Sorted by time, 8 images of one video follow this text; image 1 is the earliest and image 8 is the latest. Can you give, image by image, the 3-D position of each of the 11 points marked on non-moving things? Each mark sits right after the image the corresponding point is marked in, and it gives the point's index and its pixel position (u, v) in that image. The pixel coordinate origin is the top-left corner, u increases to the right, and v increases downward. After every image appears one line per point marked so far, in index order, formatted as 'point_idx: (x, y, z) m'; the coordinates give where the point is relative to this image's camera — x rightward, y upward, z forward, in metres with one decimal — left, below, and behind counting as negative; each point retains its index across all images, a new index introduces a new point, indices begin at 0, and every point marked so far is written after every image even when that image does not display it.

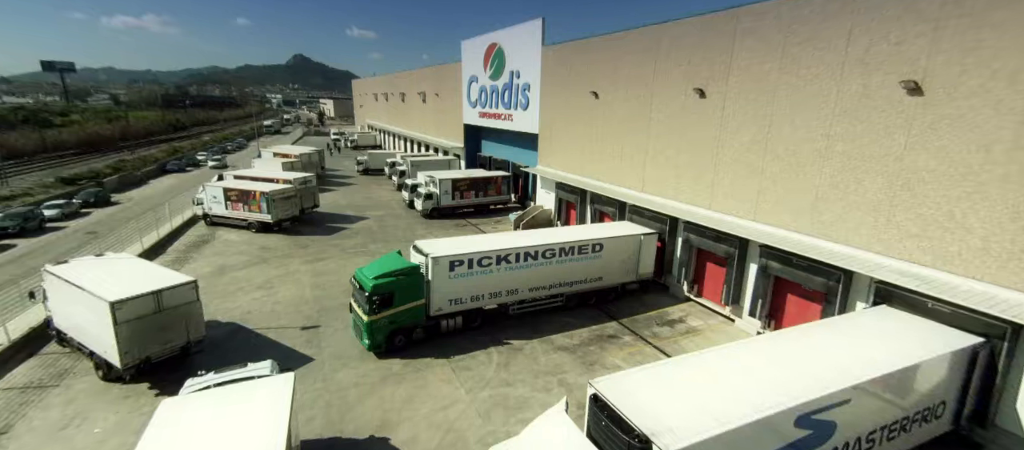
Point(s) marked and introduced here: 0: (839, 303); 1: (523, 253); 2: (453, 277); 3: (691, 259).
0: (+8.6, -2.0, +12.2) m
1: (+0.6, -0.8, +15.4) m
2: (-1.6, -1.5, +14.5) m
3: (+6.5, -1.2, +17.0) m
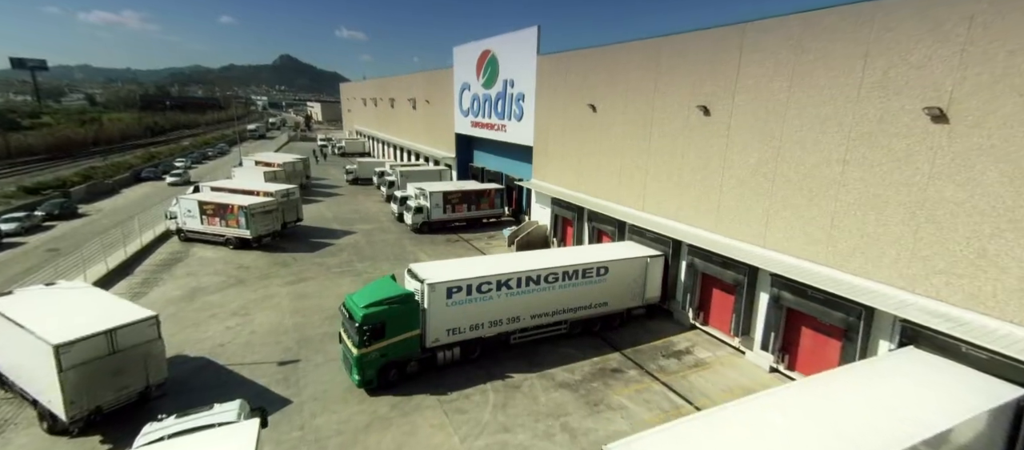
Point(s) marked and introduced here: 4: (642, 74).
0: (+8.5, -2.8, +11.3) m
1: (+0.5, -1.6, +14.3) m
2: (-1.7, -2.3, +13.4) m
3: (+6.4, -2.0, +16.1) m
4: (+5.0, +5.7, +17.3) m
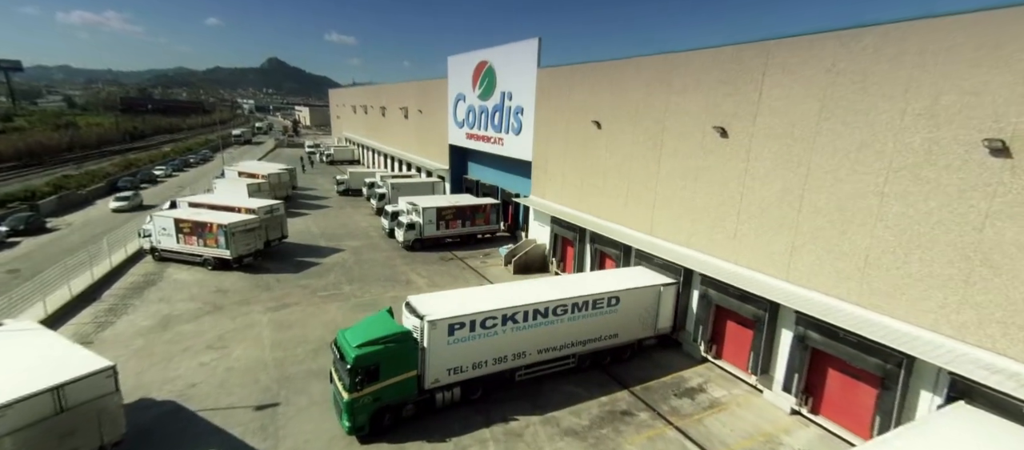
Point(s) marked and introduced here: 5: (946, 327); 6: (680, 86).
0: (+8.7, -3.7, +10.4) m
1: (+0.6, -2.5, +13.2) m
2: (-1.6, -3.1, +12.2) m
3: (+6.4, -3.0, +15.1) m
4: (+5.1, +4.7, +16.4) m
5: (+9.0, -2.1, +9.6) m
6: (+5.6, +4.6, +15.3) m
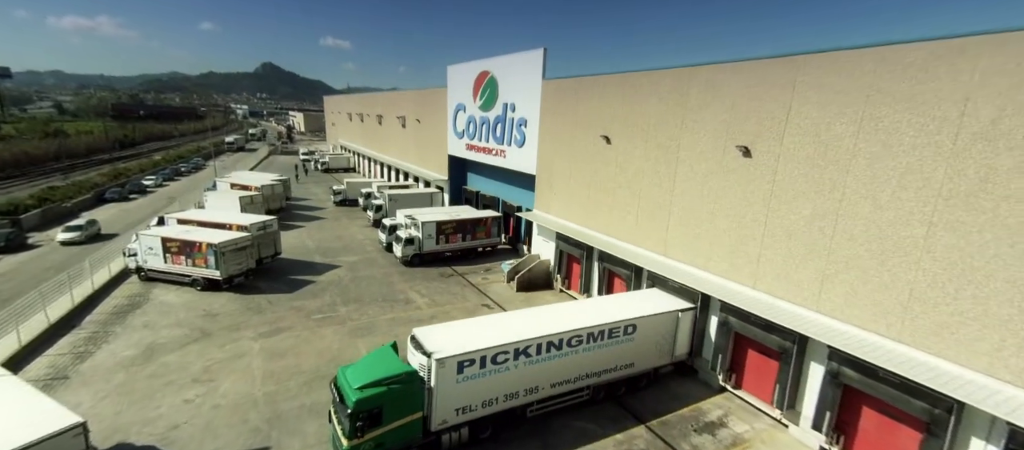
0: (+9.0, -4.4, +9.5) m
1: (+0.9, -3.2, +12.3) m
2: (-1.3, -3.8, +11.3) m
3: (+6.6, -3.7, +14.2) m
4: (+5.3, +4.0, +15.6) m
5: (+9.3, -2.8, +8.7) m
6: (+5.8, +3.9, +14.5) m
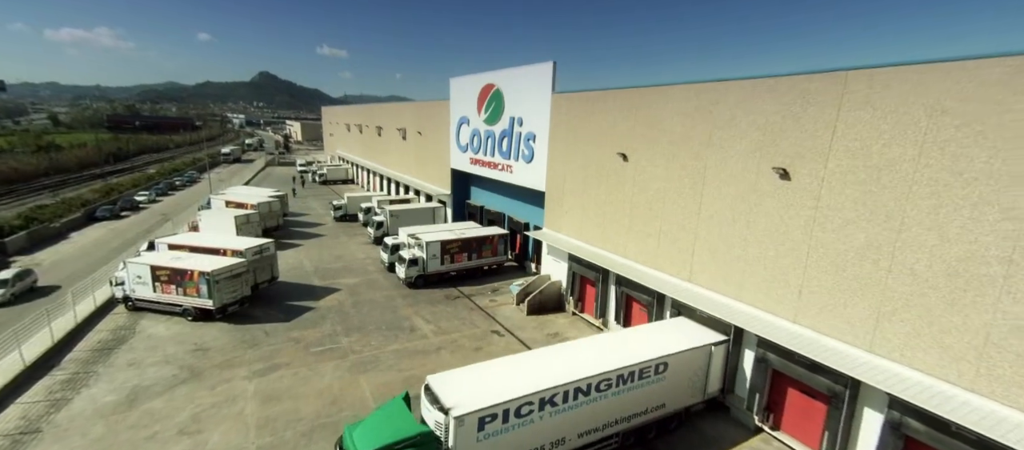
0: (+9.5, -5.1, +8.3) m
1: (+1.4, -4.0, +11.1) m
2: (-0.8, -4.6, +10.1) m
3: (+7.2, -4.4, +13.1) m
4: (+5.7, +3.2, +14.5) m
5: (+9.8, -3.4, +7.6) m
6: (+6.2, +3.1, +13.4) m
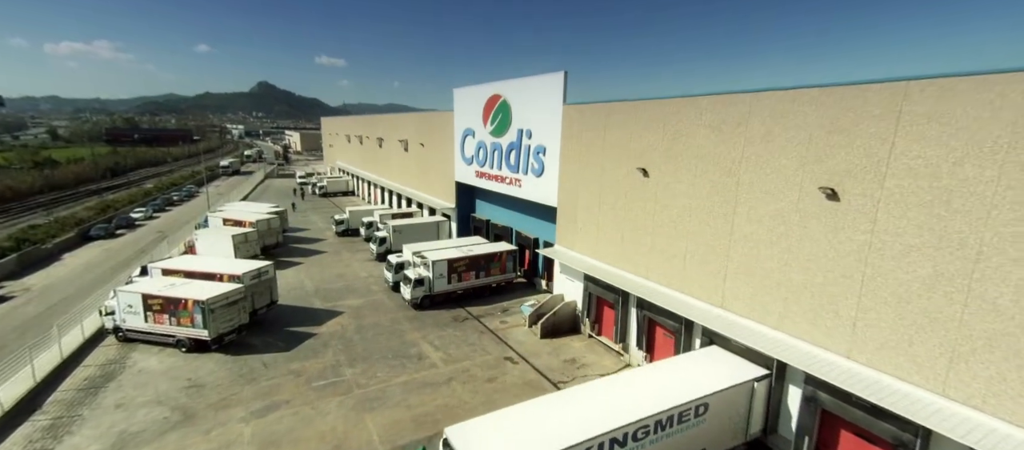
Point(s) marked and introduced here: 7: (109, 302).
0: (+10.1, -5.6, +7.2) m
1: (+1.9, -4.7, +9.9) m
2: (-0.2, -5.3, +8.9) m
3: (+7.7, -5.0, +11.9) m
4: (+6.1, +2.6, +13.4) m
5: (+10.4, -3.9, +6.4) m
6: (+6.7, +2.4, +12.4) m
7: (-16.7, -3.1, +19.1) m
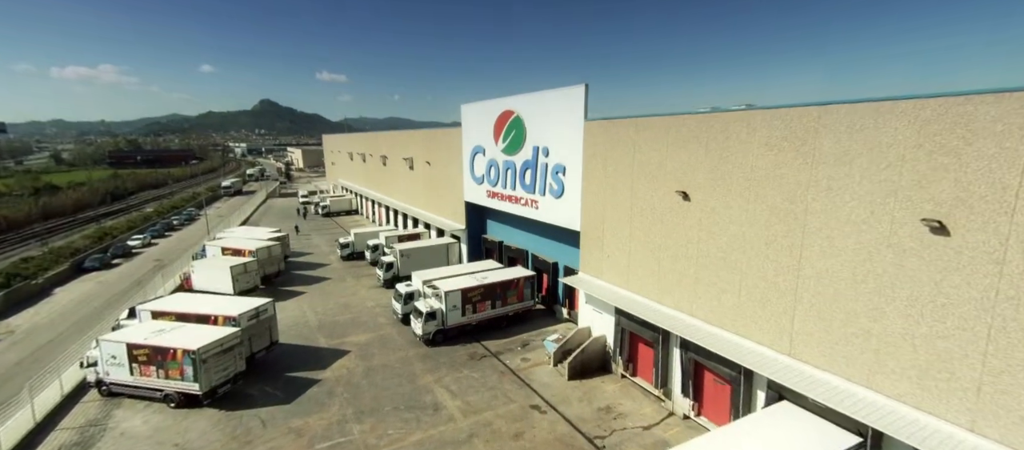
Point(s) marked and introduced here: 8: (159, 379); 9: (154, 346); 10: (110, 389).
0: (+10.9, -6.2, +5.1) m
1: (+2.8, -5.6, +7.9) m
2: (+0.6, -6.3, +6.9) m
3: (+8.6, -5.8, +9.8) m
4: (+6.8, +1.7, +11.5) m
5: (+11.2, -4.5, +4.3) m
6: (+7.3, +1.6, +10.4) m
7: (-15.8, -4.8, +17.3) m
8: (-12.5, -5.5, +16.4) m
9: (-12.6, -4.2, +16.2) m
10: (-14.8, -6.1, +17.0) m
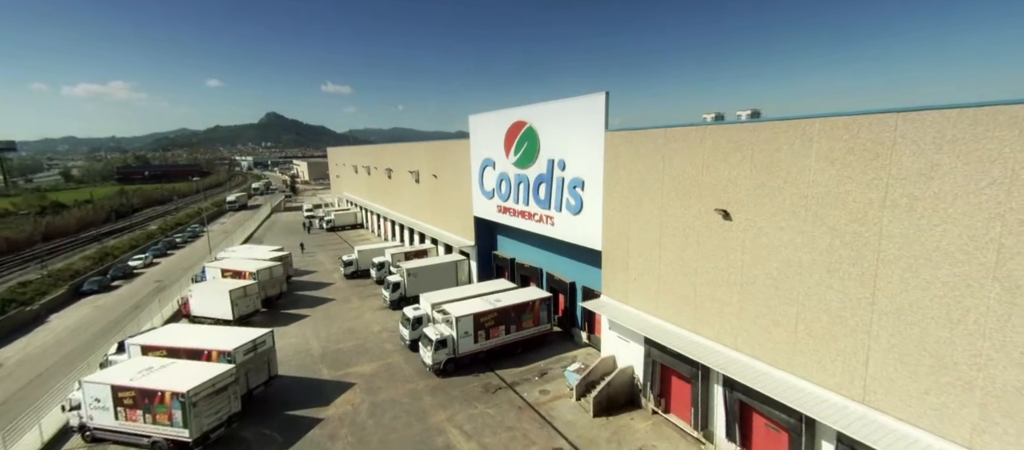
0: (+11.4, -6.6, +3.3) m
1: (+3.3, -6.1, +6.2) m
2: (+1.2, -6.9, +5.2) m
3: (+9.2, -6.3, +8.1) m
4: (+7.3, +1.1, +9.8) m
5: (+11.6, -4.9, +2.6) m
6: (+7.8, +1.1, +8.8) m
7: (-15.1, -5.8, +15.9) m
8: (-11.9, -6.5, +14.9) m
9: (-12.0, -5.2, +14.7) m
10: (-14.1, -7.1, +15.6) m
